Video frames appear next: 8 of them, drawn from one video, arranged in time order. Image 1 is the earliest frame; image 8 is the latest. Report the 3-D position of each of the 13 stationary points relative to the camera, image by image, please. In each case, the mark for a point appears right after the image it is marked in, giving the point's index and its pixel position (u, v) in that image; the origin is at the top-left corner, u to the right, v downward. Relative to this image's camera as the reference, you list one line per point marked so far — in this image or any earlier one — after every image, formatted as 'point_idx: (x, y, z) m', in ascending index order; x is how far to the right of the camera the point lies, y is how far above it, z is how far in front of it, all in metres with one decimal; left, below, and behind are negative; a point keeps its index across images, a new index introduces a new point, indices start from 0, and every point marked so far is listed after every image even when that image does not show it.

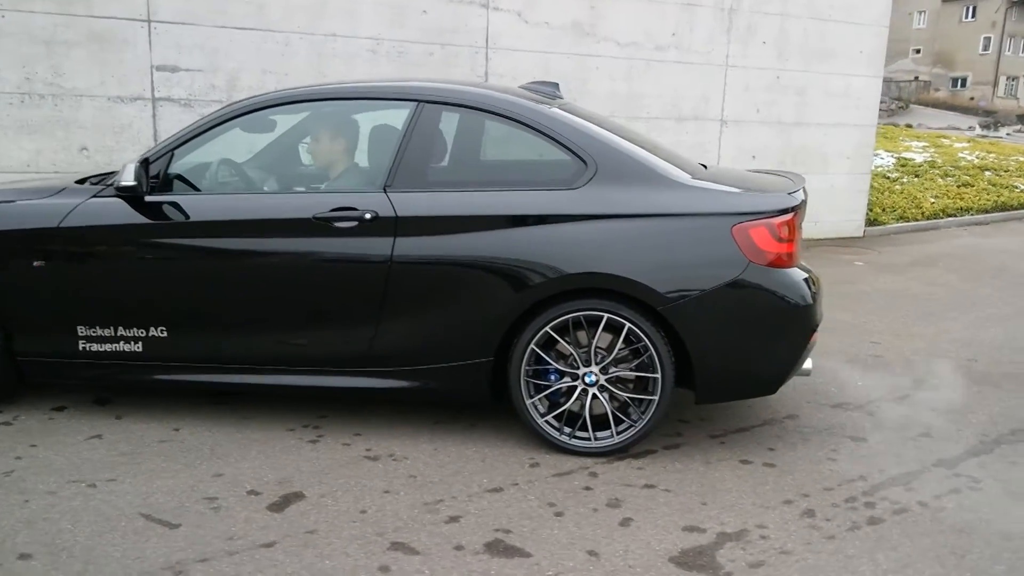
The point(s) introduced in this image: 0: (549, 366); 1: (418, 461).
0: (+0.2, -0.3, +3.4) m
1: (-0.4, -0.7, +3.4) m
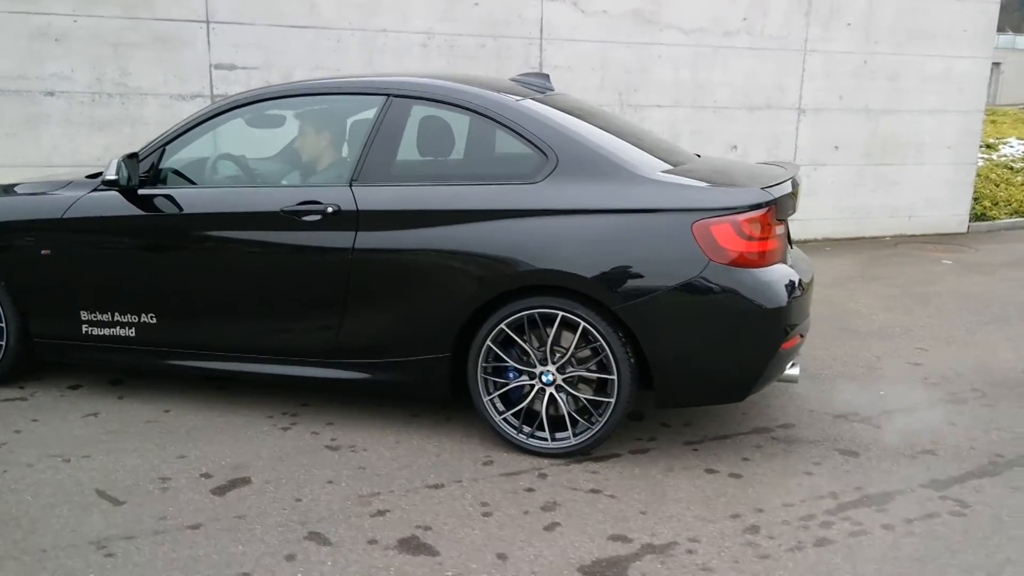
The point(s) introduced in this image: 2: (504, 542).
0: (0.0, -0.3, +3.3) m
1: (-0.6, -0.7, +3.4) m
2: (0.0, -0.9, +2.7) m
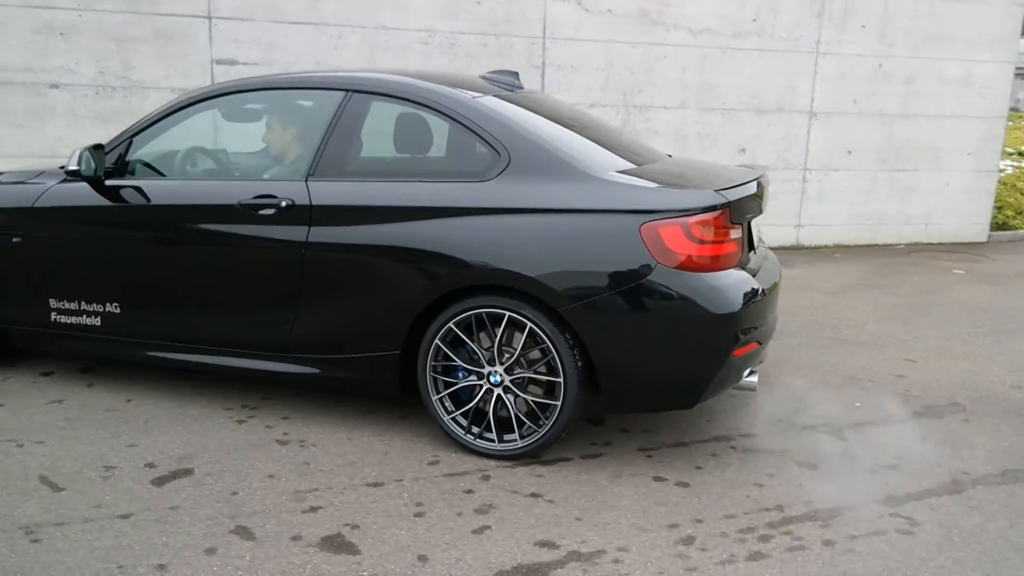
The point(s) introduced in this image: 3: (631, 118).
0: (-0.2, -0.3, +3.3) m
1: (-0.8, -0.7, +3.4) m
2: (-0.3, -0.8, +2.7) m
3: (+1.2, +1.7, +7.9) m
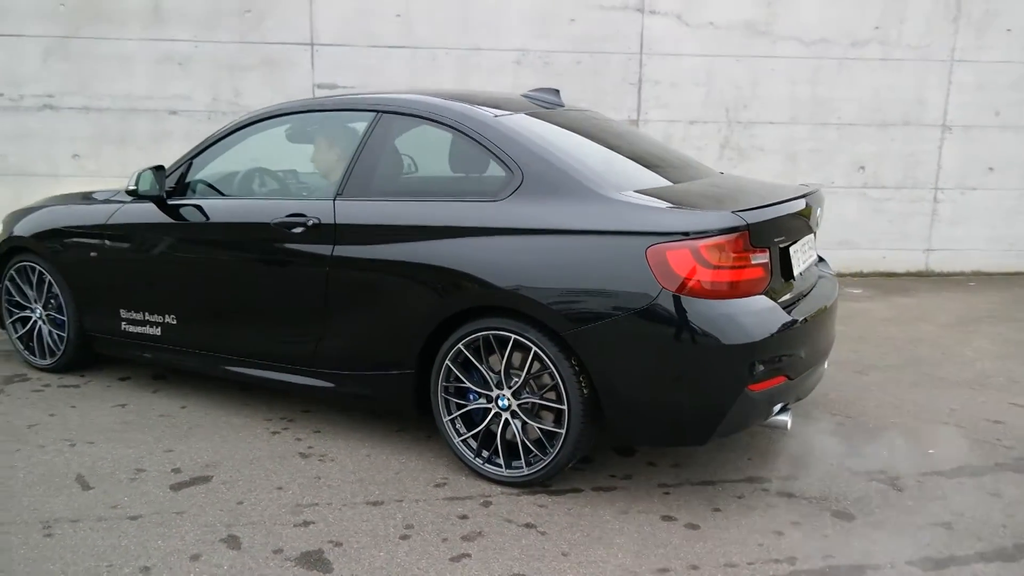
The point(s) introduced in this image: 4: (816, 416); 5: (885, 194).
0: (-0.2, -0.4, +3.2) m
1: (-0.7, -0.7, +3.4) m
2: (-0.4, -0.9, +2.6) m
3: (+2.1, +1.4, +7.5) m
4: (+1.5, -0.6, +4.0) m
5: (+3.6, +0.9, +7.8) m
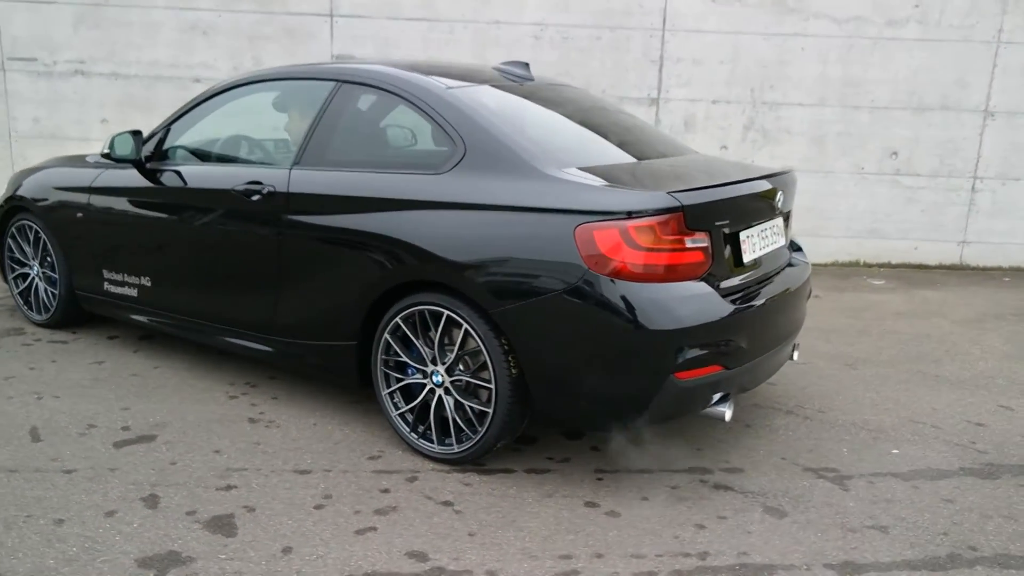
0: (-0.4, -0.3, +3.2) m
1: (-1.0, -0.6, +3.5) m
2: (-0.7, -0.8, +2.6) m
3: (+2.2, +1.6, +7.3) m
4: (+1.3, -0.6, +3.9) m
5: (+3.7, +1.0, +7.4) m
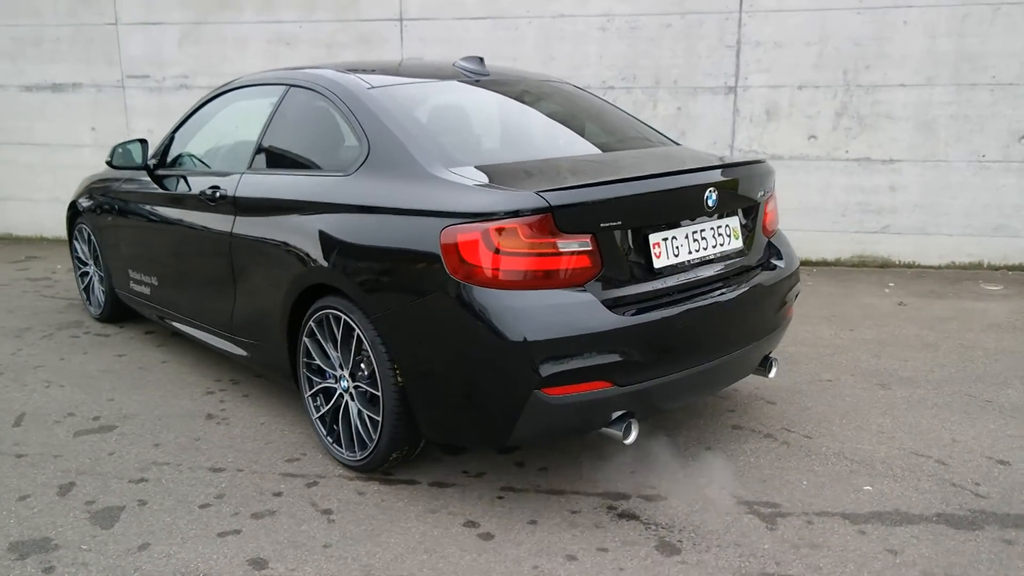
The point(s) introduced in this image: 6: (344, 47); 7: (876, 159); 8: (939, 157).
0: (-0.8, -0.3, +3.2) m
1: (-1.3, -0.6, +3.6) m
2: (-1.1, -0.8, +2.7) m
3: (+2.8, +1.5, +6.5) m
4: (+1.1, -0.6, +3.4) m
5: (+4.3, +0.9, +6.3) m
6: (-1.5, +2.2, +7.3) m
7: (+3.0, +1.1, +6.6) m
8: (+3.4, +1.1, +6.5) m
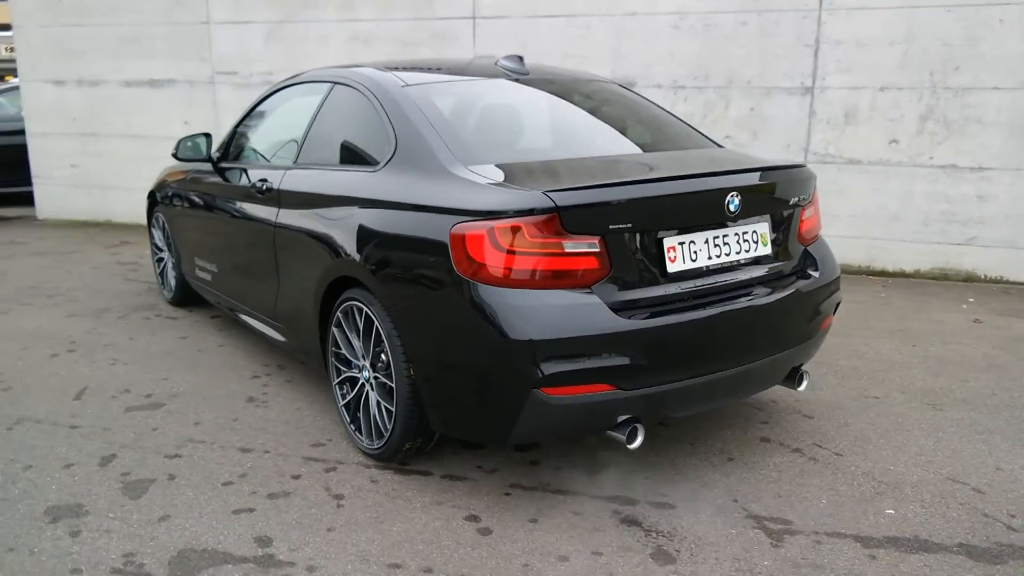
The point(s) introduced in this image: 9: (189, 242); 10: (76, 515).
0: (-0.7, -0.3, +3.3) m
1: (-1.1, -0.6, +3.7) m
2: (-1.1, -0.8, +2.8) m
3: (+3.3, +1.4, +6.2) m
4: (+1.2, -0.7, +3.3) m
5: (+4.7, +0.8, +5.8) m
6: (-0.9, +2.2, +7.4) m
7: (+3.5, +0.9, +6.2) m
8: (+3.9, +0.9, +6.1) m
9: (-2.0, +0.3, +5.0) m
10: (-1.5, -0.8, +2.8) m
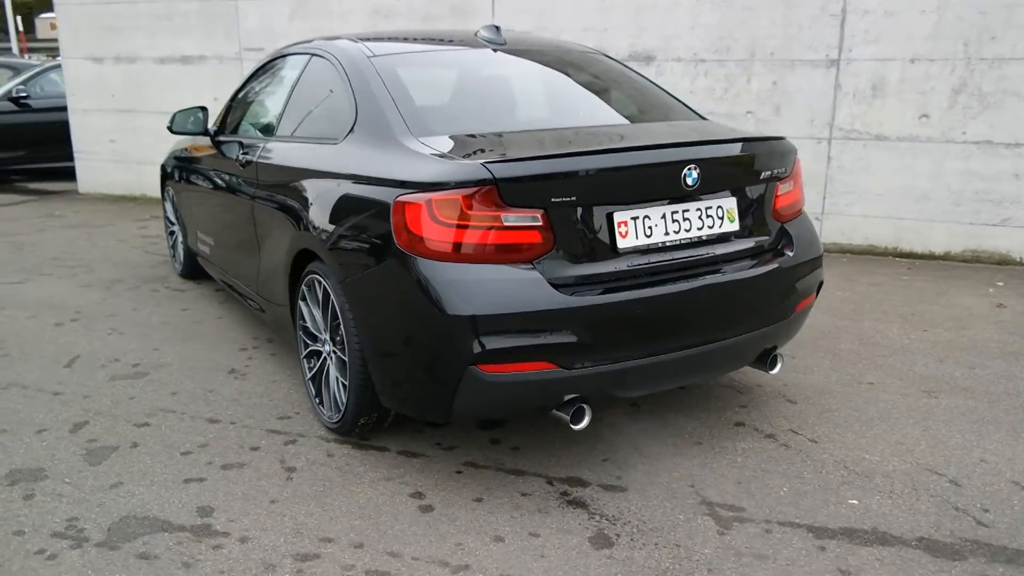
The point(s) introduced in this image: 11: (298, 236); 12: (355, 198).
0: (-0.8, -0.2, +3.3) m
1: (-1.2, -0.4, +3.7) m
2: (-1.3, -0.7, +2.9) m
3: (+3.4, +1.5, +5.8) m
4: (+1.0, -0.6, +3.2) m
5: (+4.8, +0.8, +5.4) m
6: (-0.7, +2.5, +7.4) m
7: (+3.5, +1.1, +5.9) m
8: (+4.0, +1.0, +5.7) m
9: (-2.0, +0.5, +5.1) m
10: (-1.7, -0.7, +2.8) m
11: (-0.8, +0.2, +3.2) m
12: (-0.5, +0.3, +2.8) m
